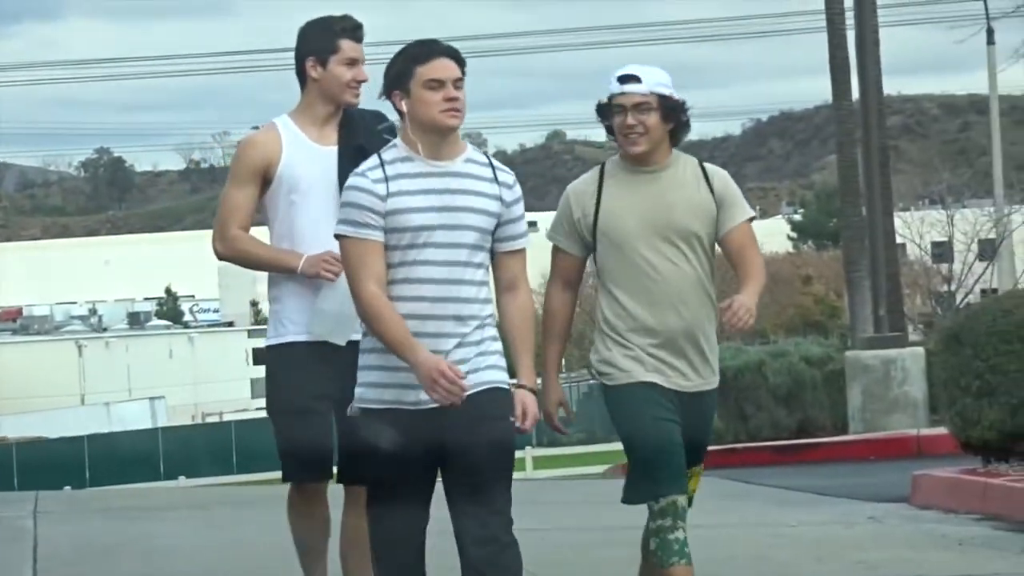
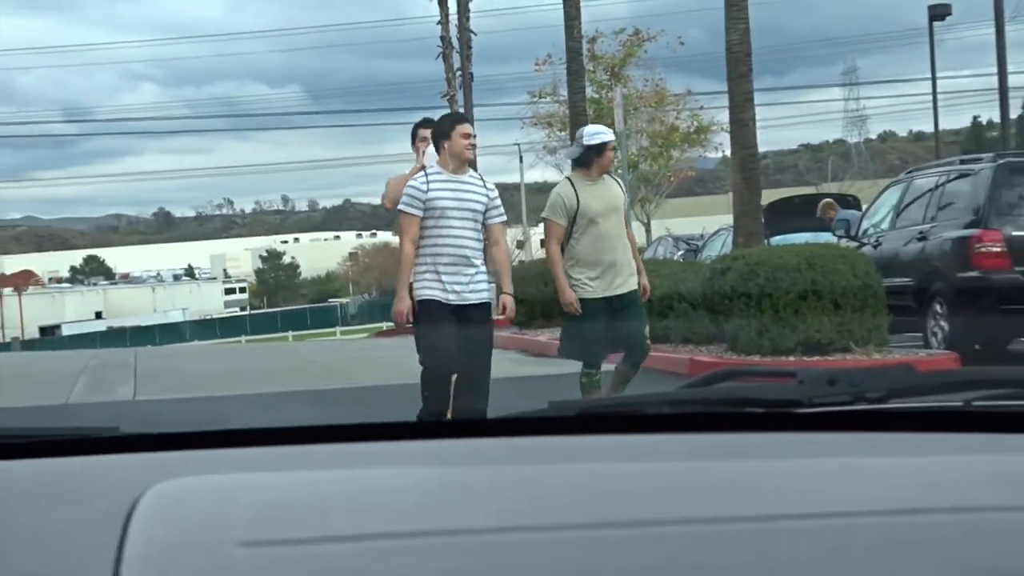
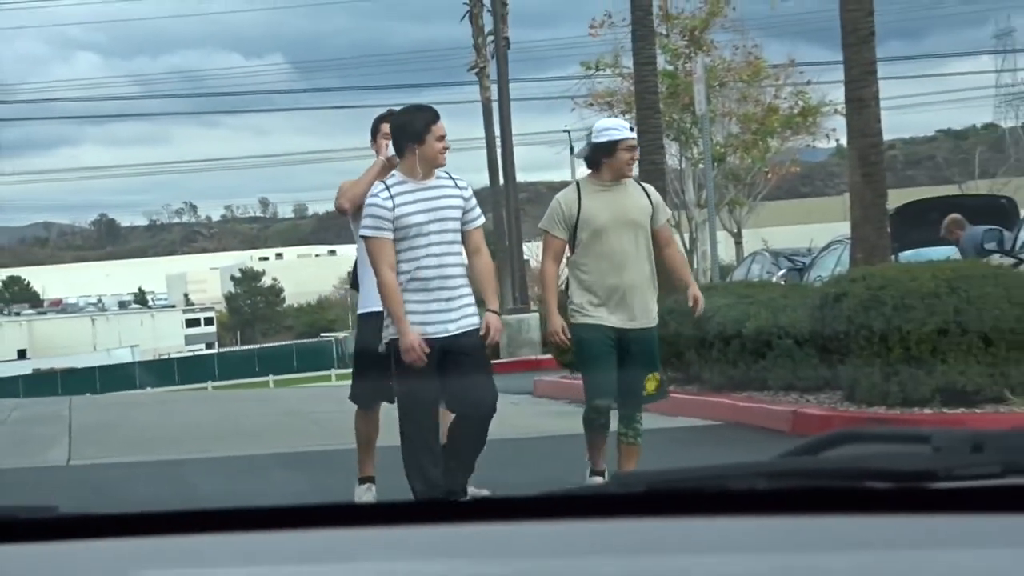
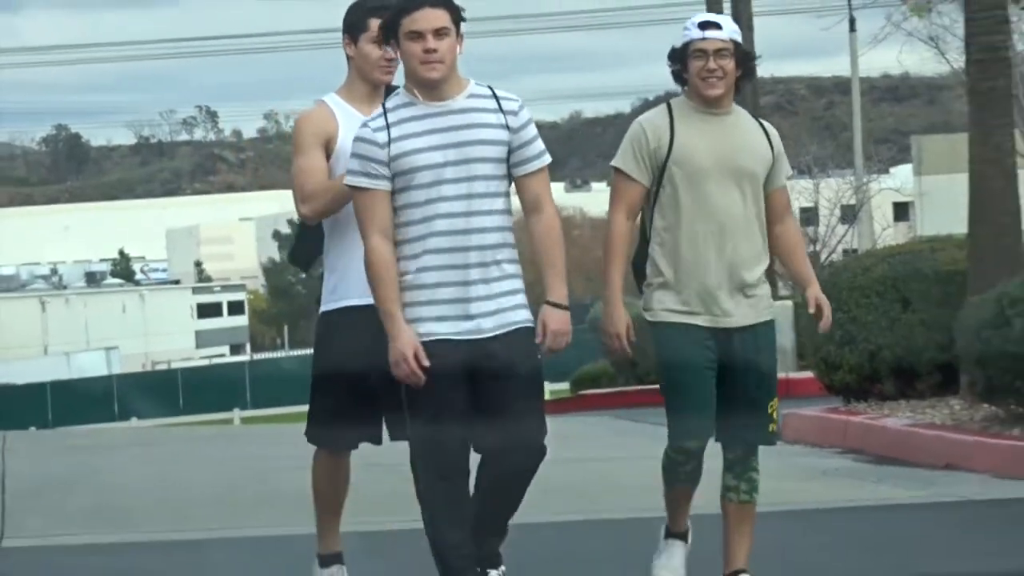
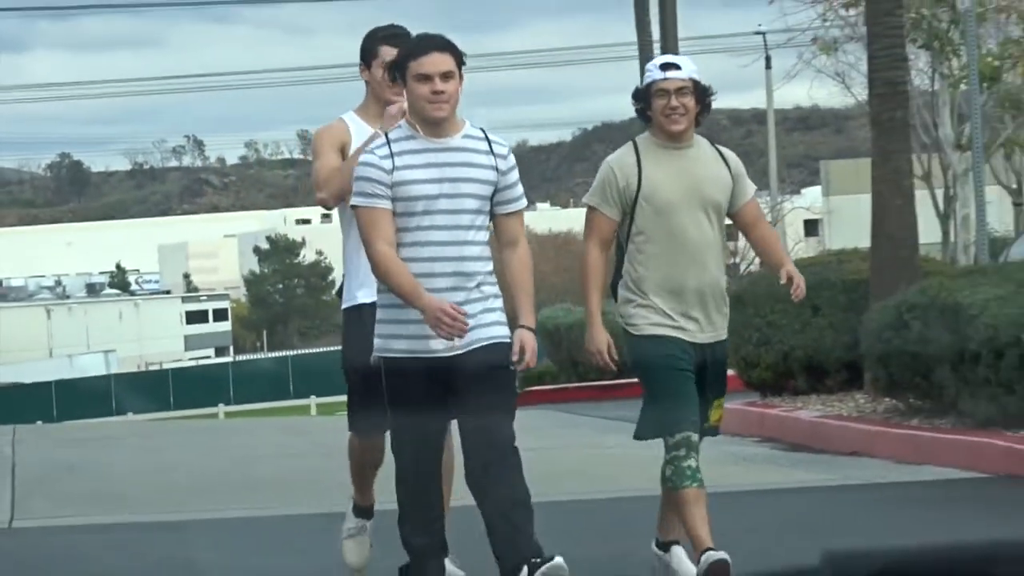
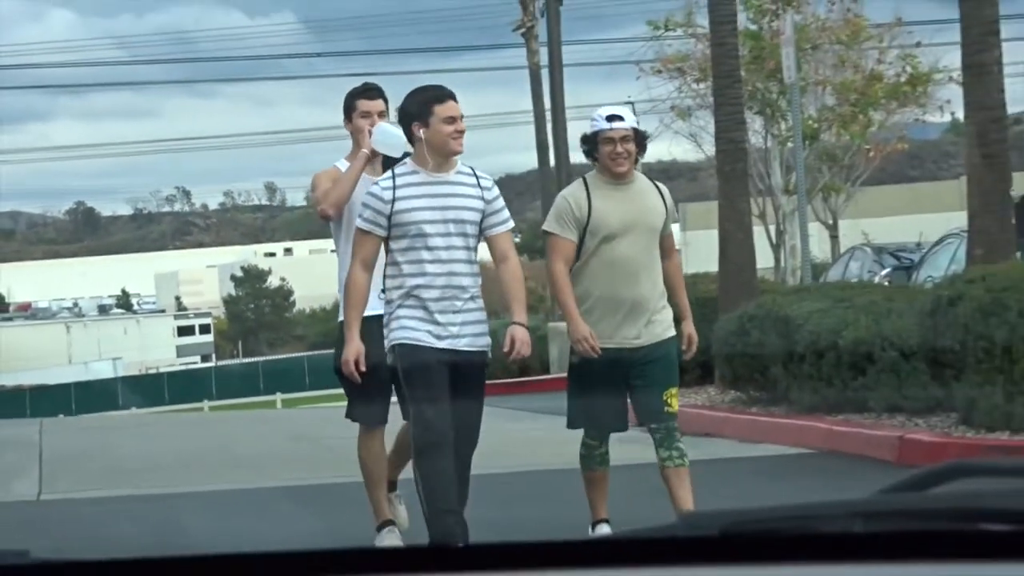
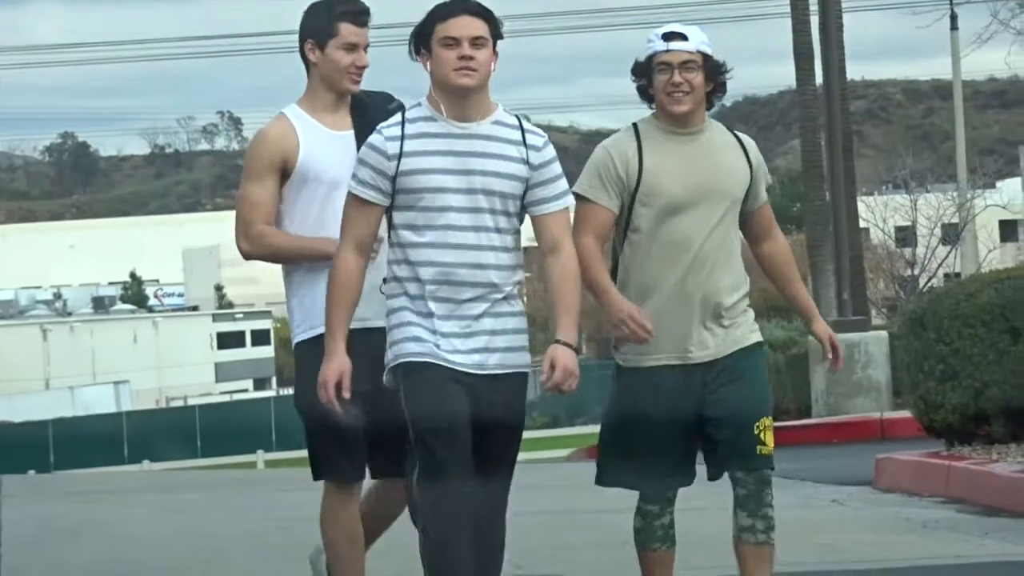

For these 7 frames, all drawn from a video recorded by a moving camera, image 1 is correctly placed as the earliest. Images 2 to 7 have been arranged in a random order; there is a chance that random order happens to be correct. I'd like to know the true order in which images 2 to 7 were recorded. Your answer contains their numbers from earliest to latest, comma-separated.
7, 4, 5, 6, 3, 2
